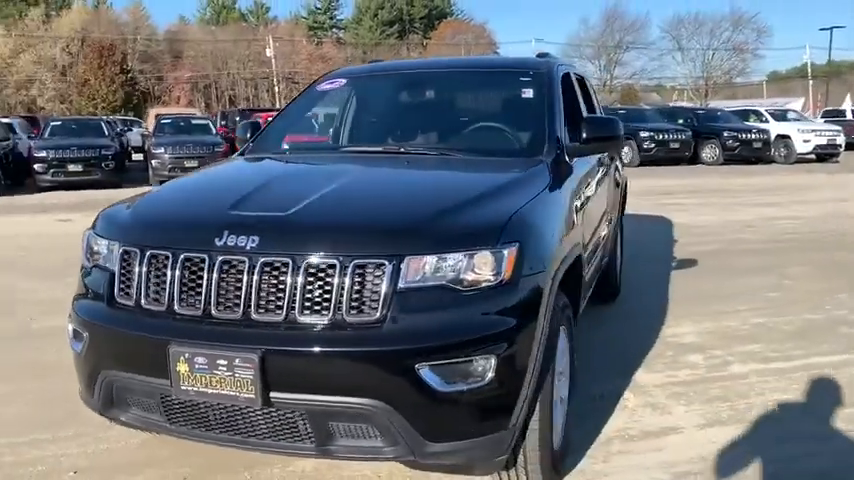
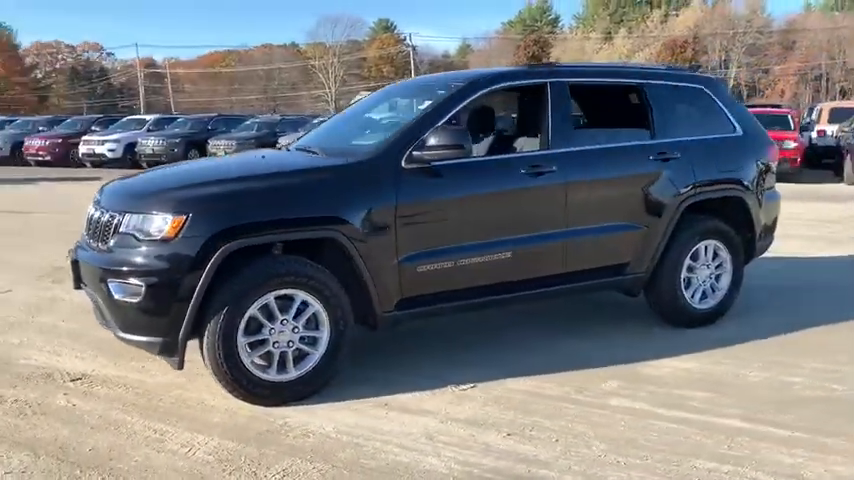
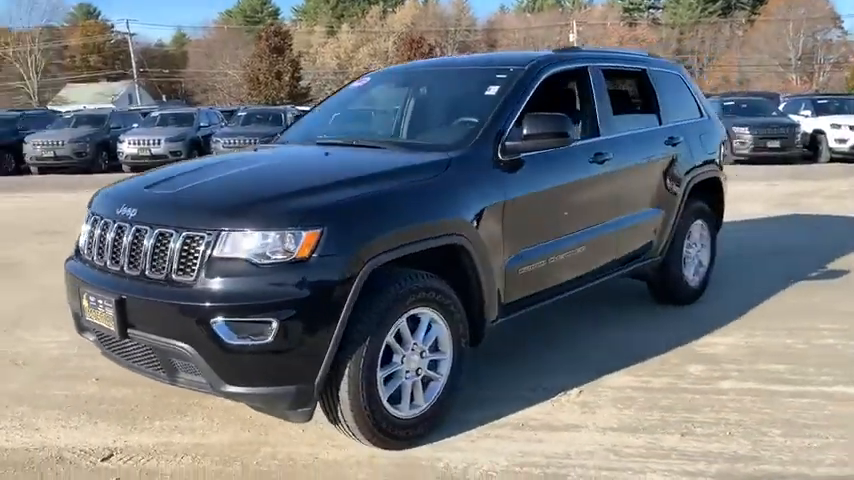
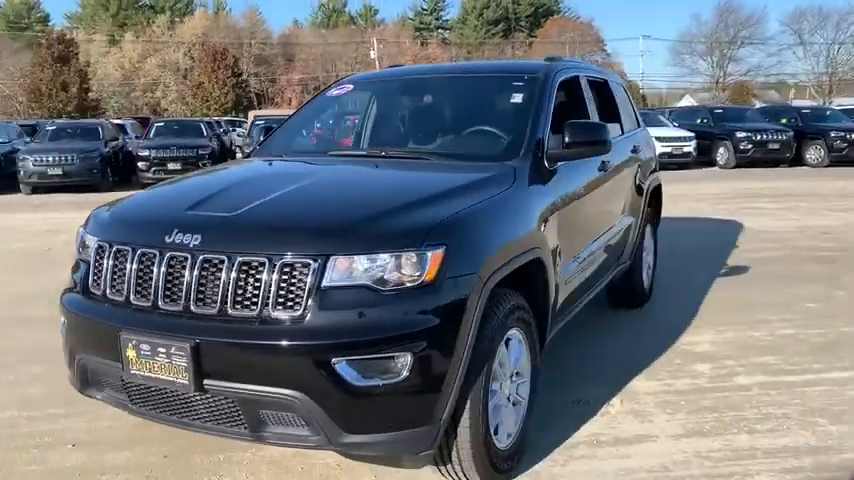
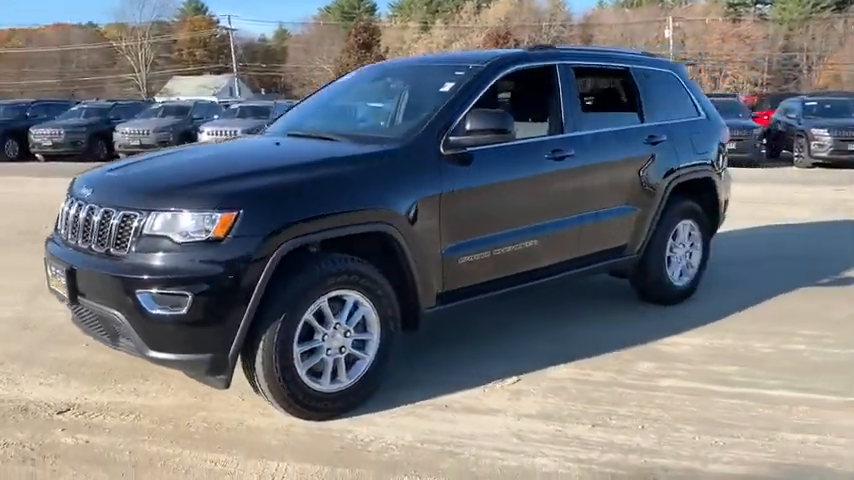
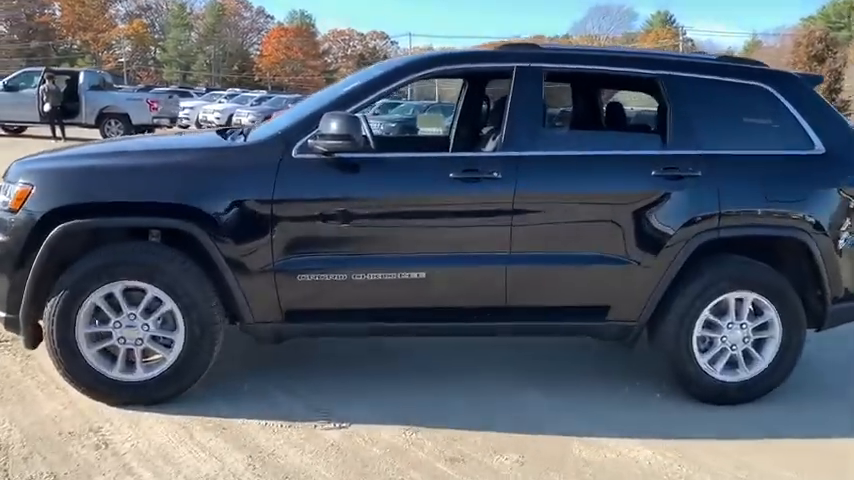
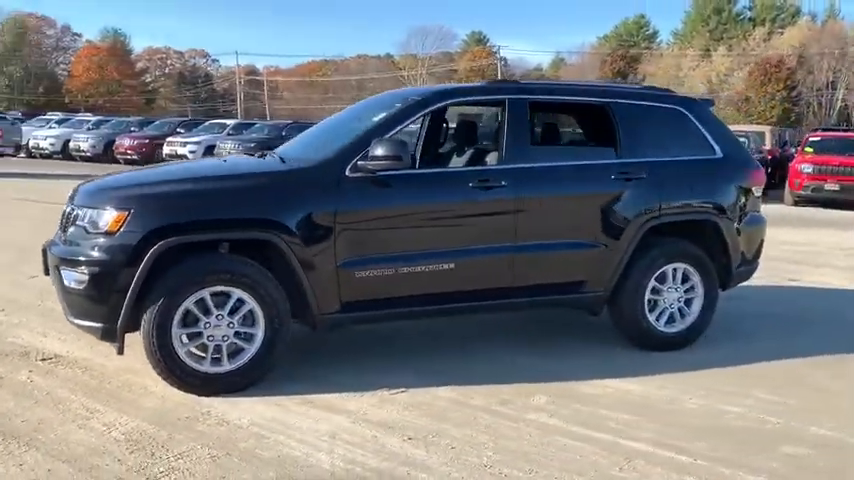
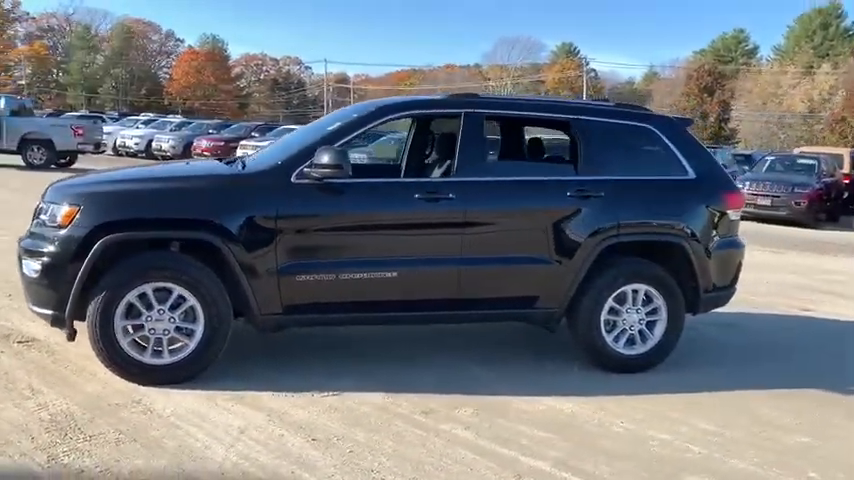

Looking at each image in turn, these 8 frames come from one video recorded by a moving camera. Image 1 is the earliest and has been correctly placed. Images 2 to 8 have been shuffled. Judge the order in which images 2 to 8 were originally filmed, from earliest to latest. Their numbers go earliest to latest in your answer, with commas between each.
4, 3, 5, 2, 7, 8, 6
